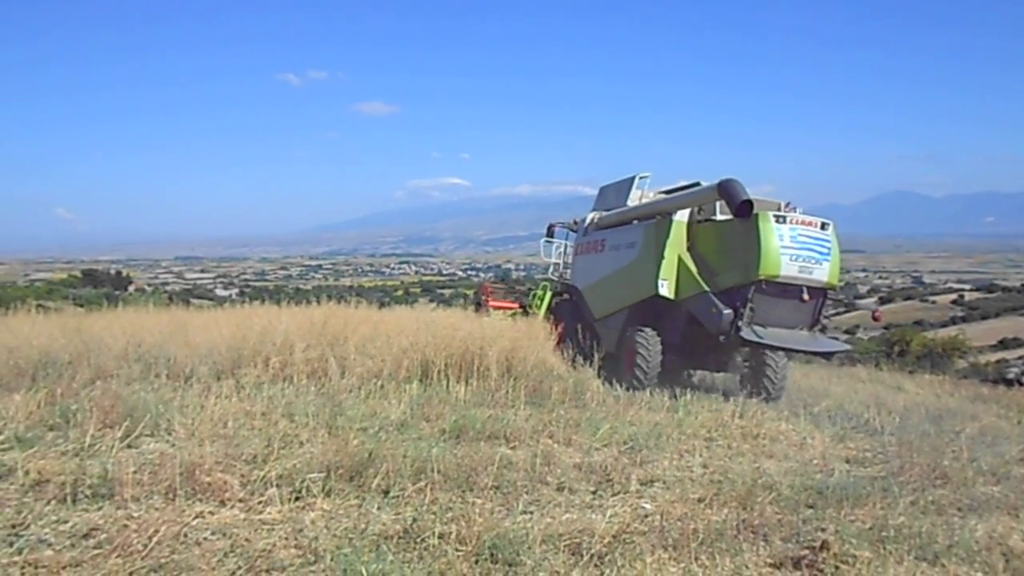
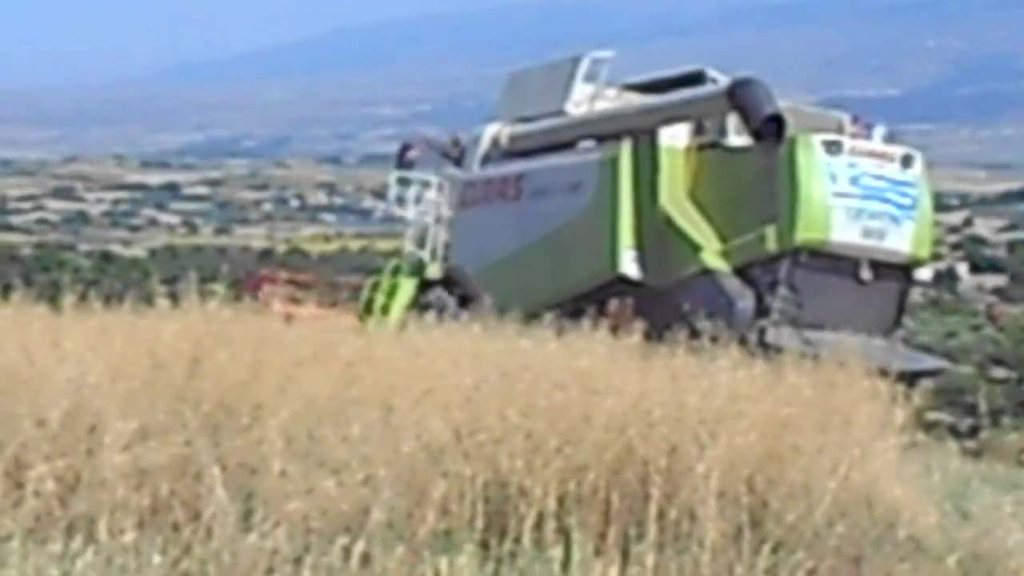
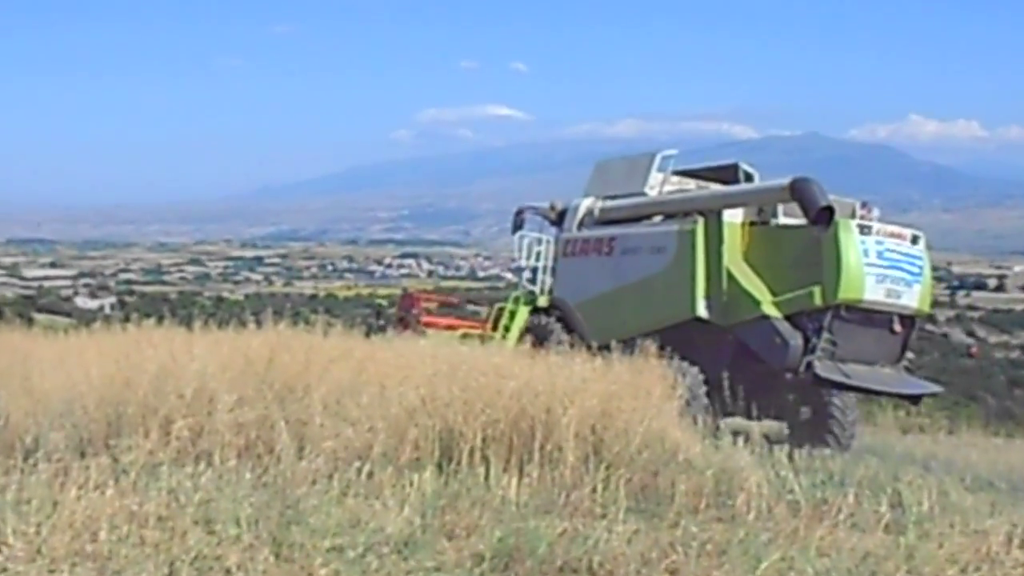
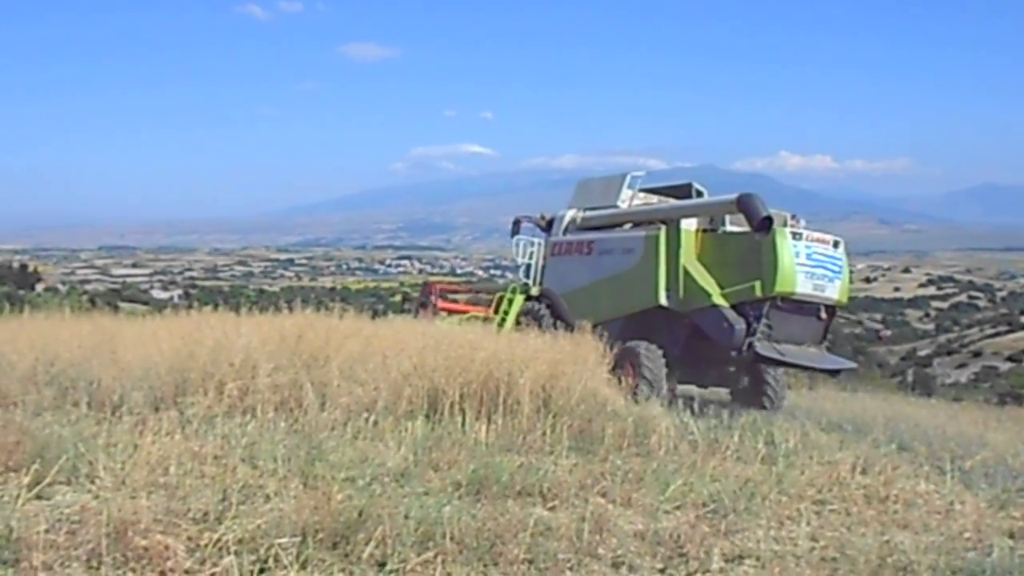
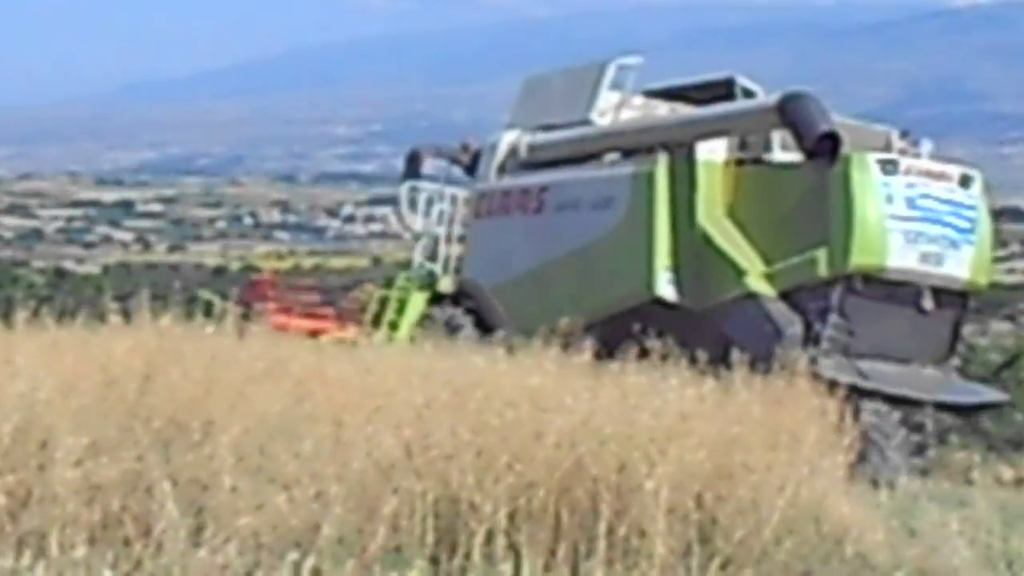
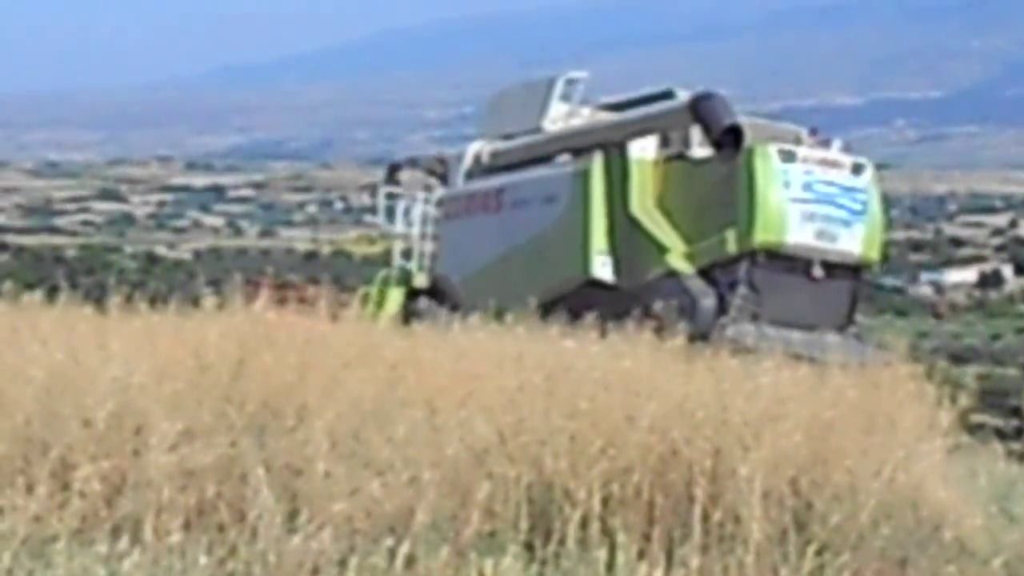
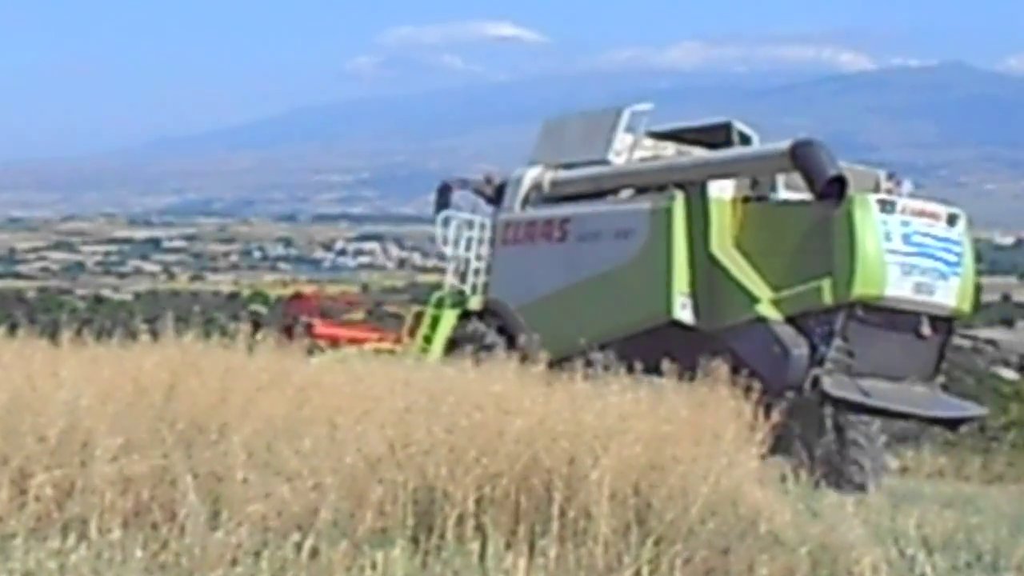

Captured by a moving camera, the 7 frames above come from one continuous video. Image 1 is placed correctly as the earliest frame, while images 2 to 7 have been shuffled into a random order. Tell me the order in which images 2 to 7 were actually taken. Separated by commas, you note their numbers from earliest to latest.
4, 3, 7, 5, 2, 6
